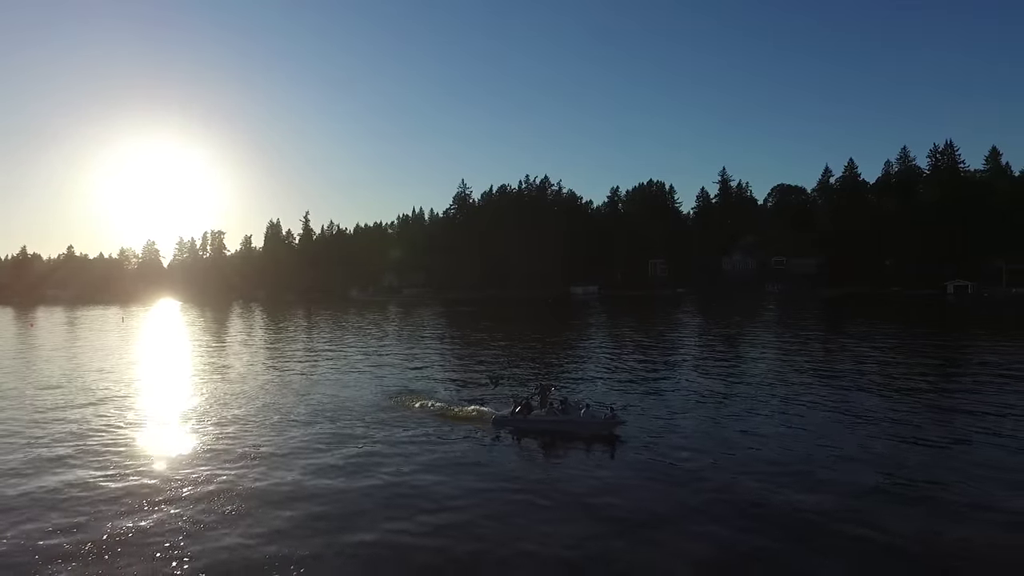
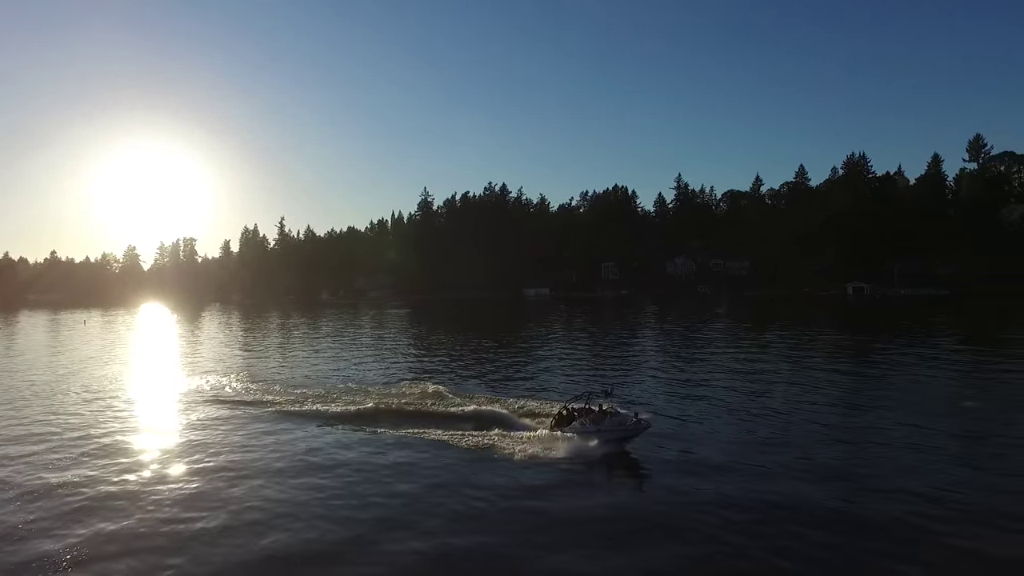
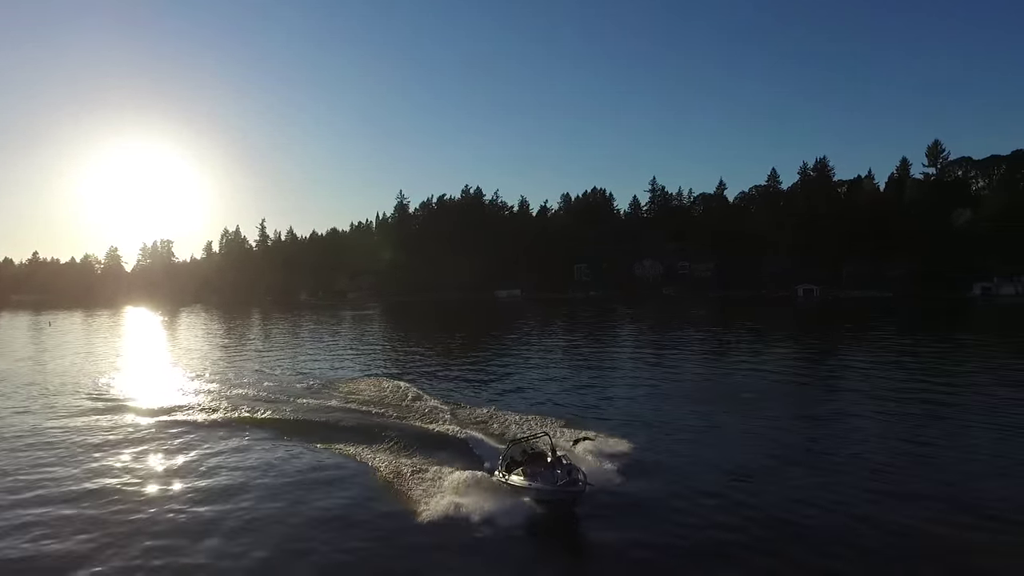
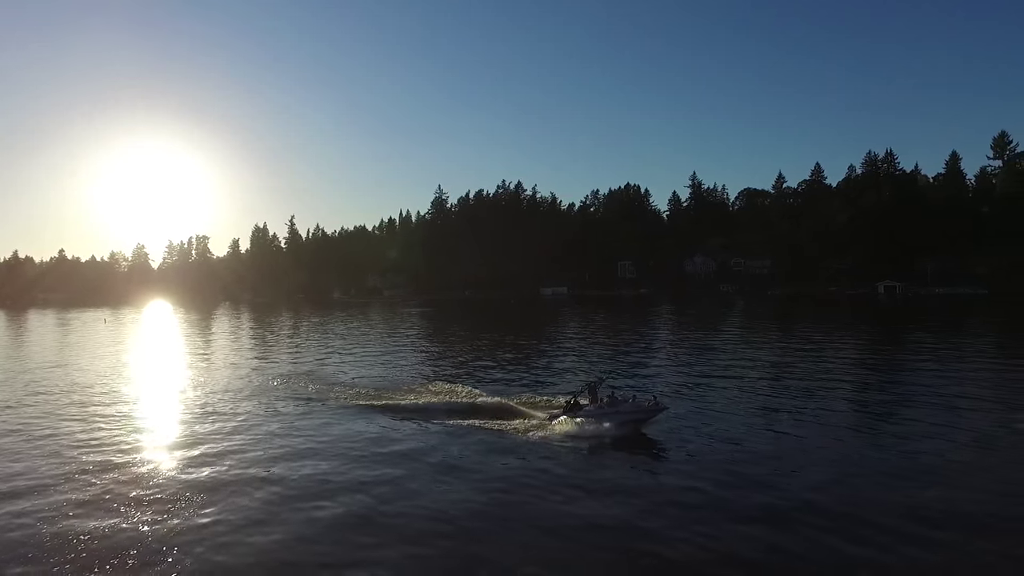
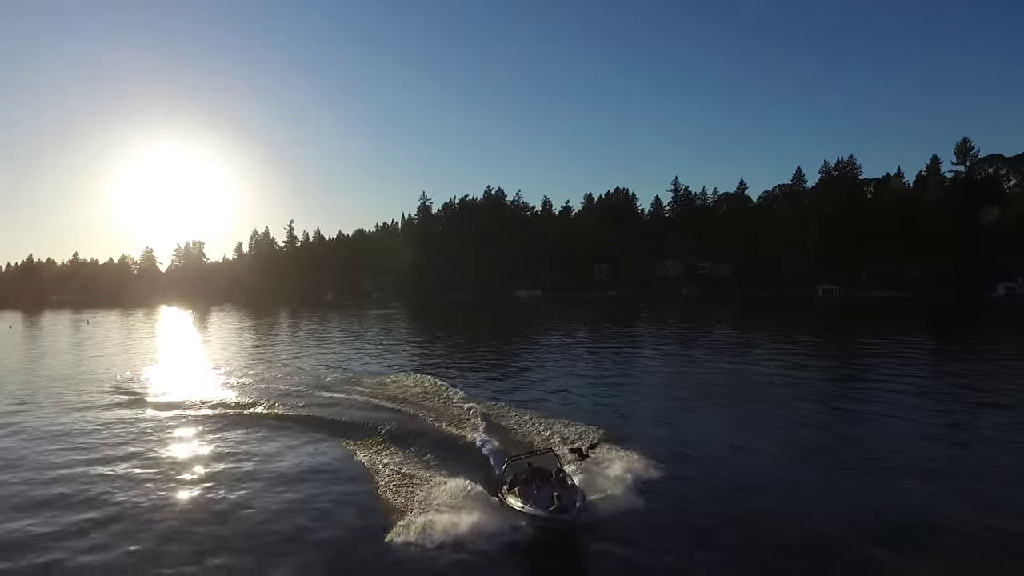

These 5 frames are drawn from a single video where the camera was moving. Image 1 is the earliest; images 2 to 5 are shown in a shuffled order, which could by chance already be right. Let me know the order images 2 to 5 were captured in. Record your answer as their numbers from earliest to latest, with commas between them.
4, 2, 3, 5
